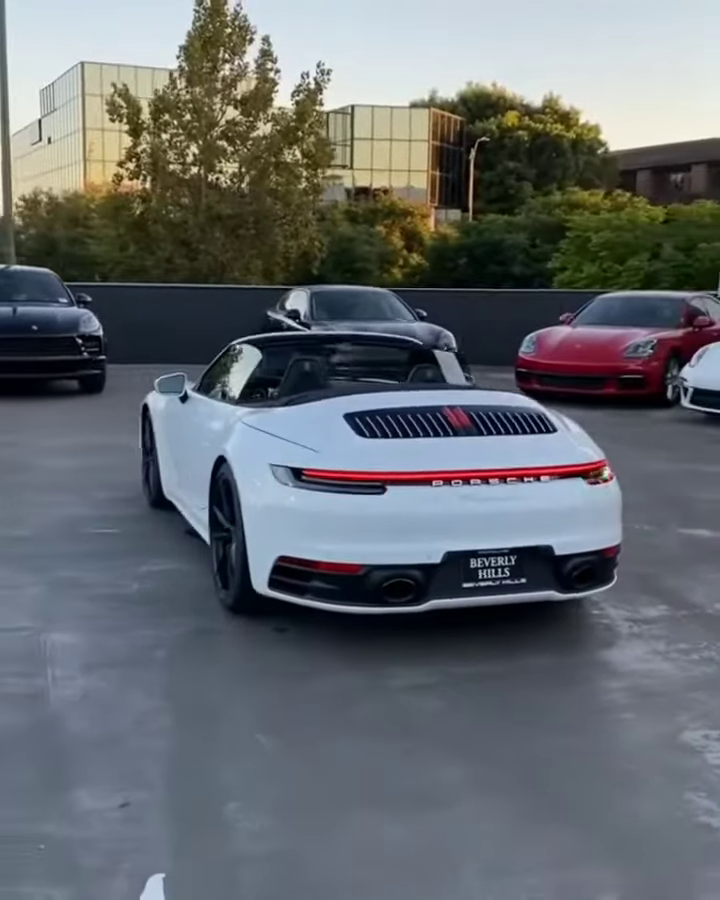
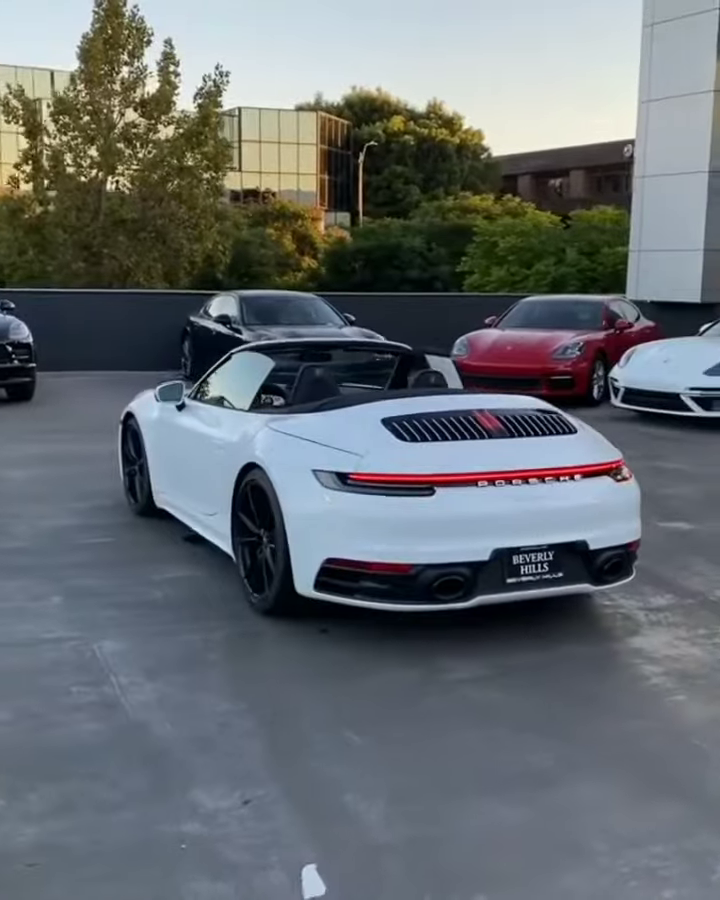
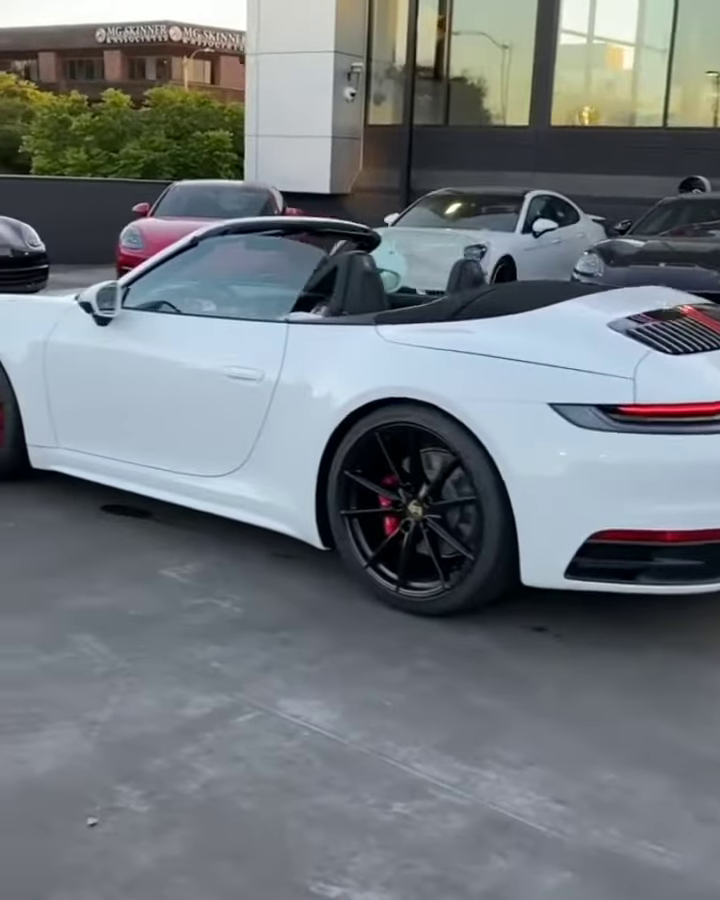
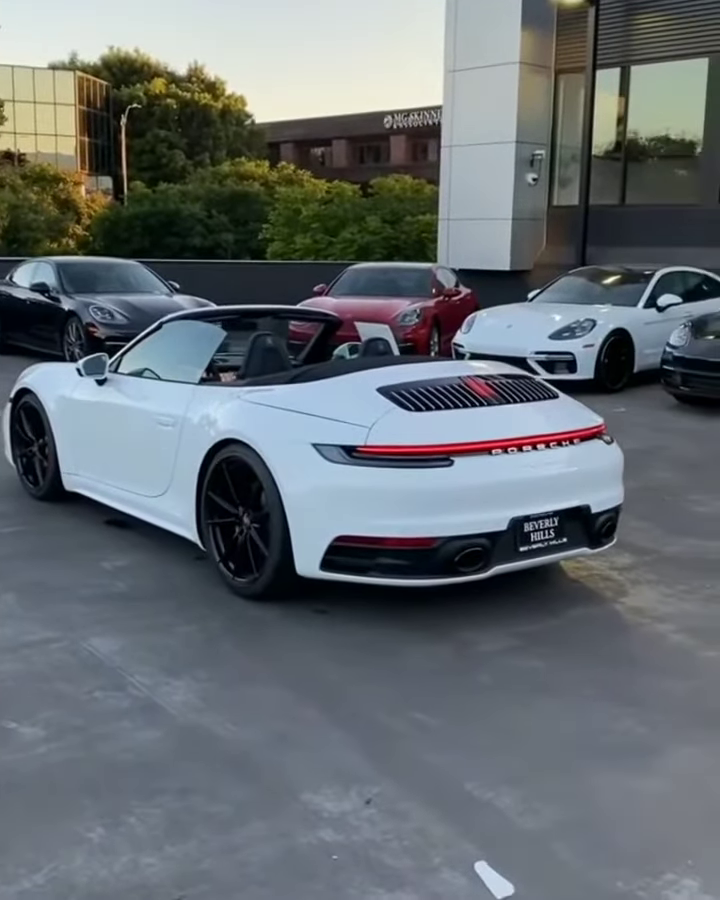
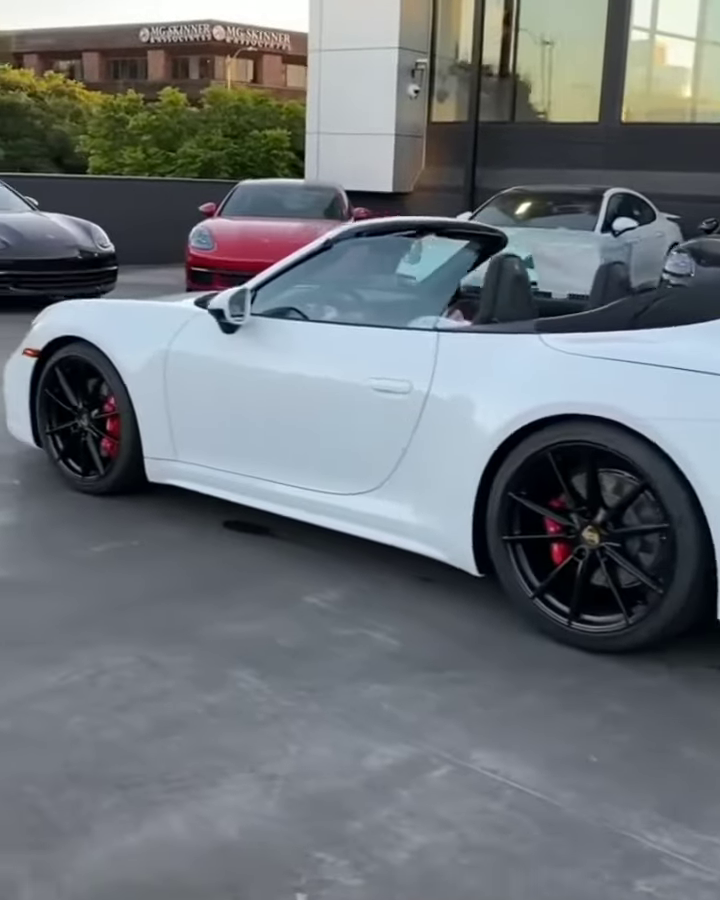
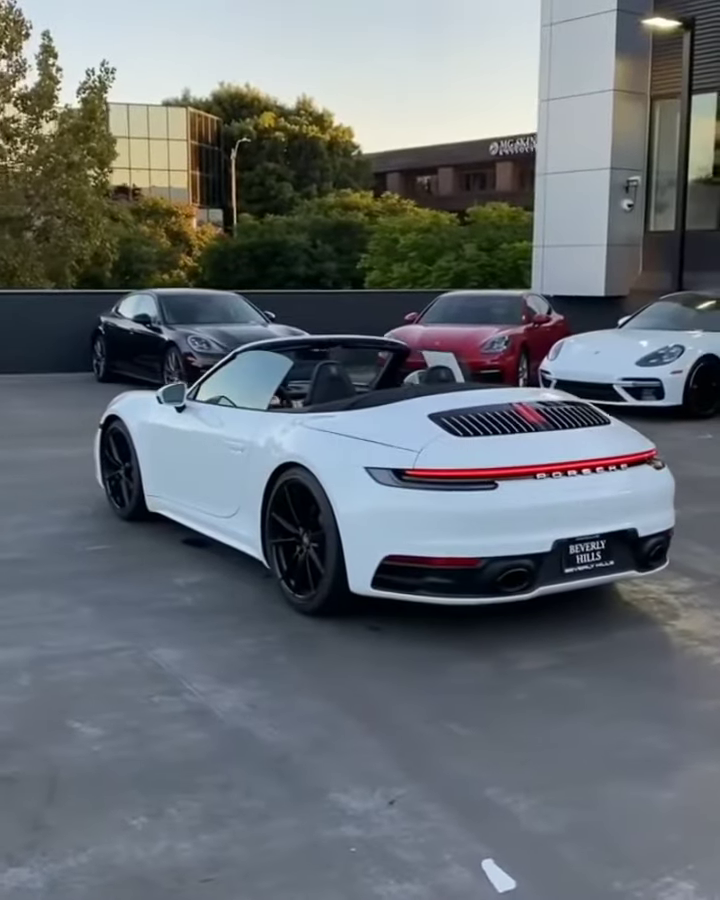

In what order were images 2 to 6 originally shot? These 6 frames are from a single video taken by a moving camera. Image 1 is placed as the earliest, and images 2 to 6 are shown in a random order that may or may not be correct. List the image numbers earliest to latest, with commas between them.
2, 6, 4, 3, 5
